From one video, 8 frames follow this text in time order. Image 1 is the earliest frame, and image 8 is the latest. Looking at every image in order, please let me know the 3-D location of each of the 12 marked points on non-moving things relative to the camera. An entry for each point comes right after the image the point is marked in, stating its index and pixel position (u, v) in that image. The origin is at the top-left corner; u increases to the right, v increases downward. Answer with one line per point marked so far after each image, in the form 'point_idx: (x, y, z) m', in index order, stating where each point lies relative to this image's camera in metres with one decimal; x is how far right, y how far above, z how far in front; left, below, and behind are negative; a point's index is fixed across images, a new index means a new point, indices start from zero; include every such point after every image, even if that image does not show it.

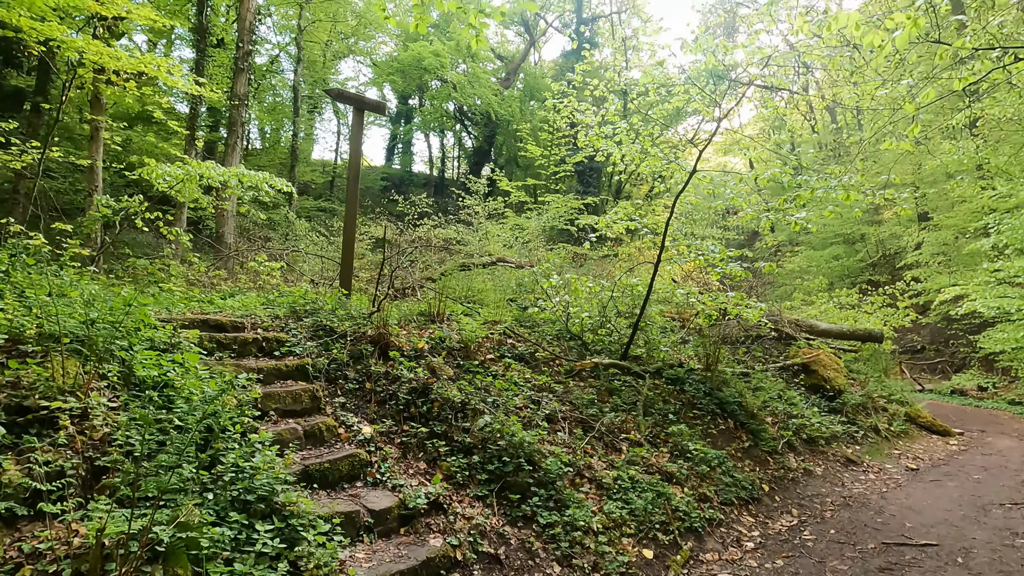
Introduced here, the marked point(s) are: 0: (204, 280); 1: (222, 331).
0: (-3.5, +0.1, +6.0) m
1: (-2.1, -0.3, +3.7) m
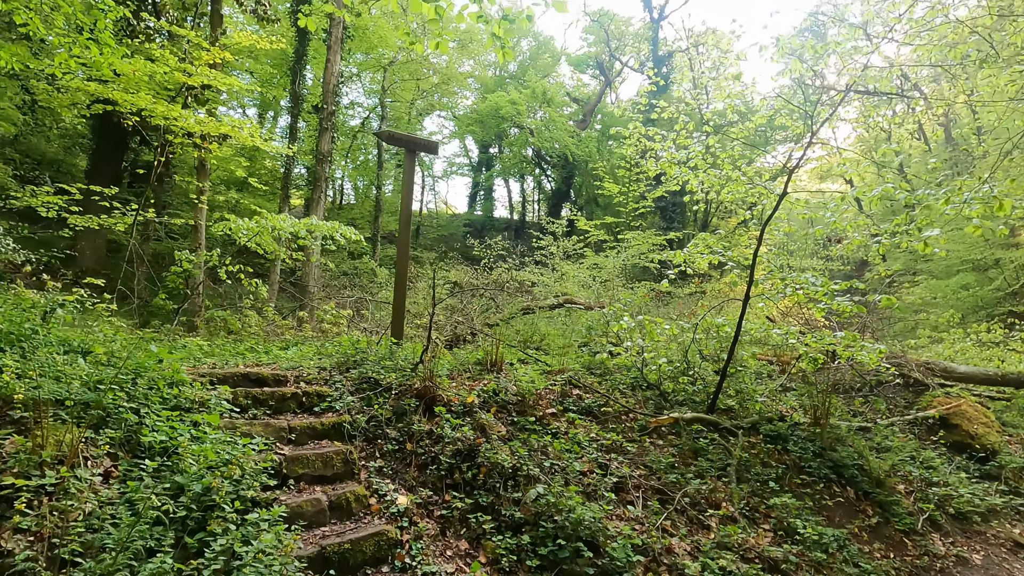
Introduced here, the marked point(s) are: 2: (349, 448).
0: (-2.7, -0.5, +6.1) m
1: (-1.7, -0.6, +3.5) m
2: (-1.0, -0.9, +3.0) m
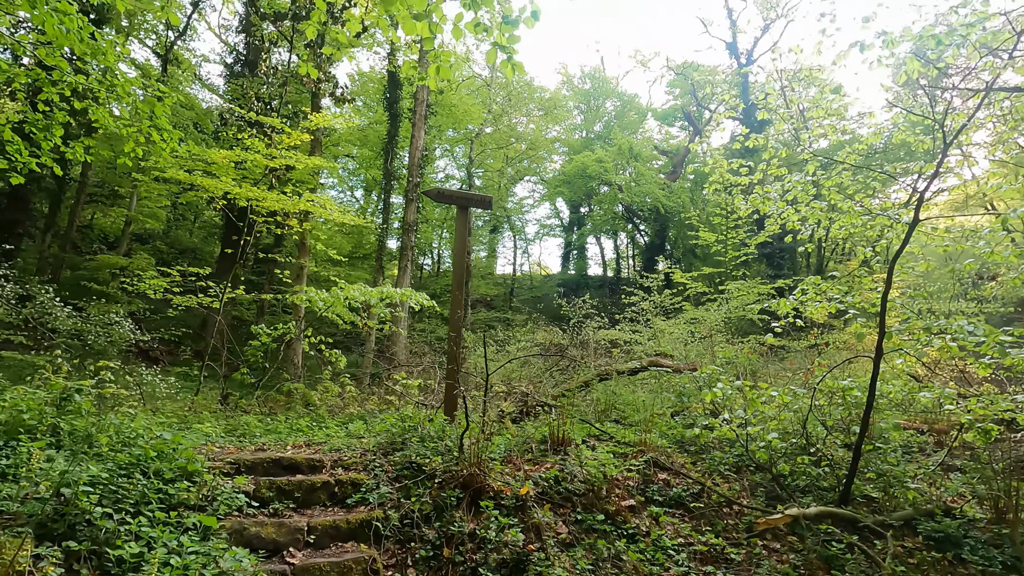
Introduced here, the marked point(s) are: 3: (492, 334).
0: (-1.8, -1.3, +5.9) m
1: (-1.3, -1.1, +3.2) m
2: (-0.7, -1.3, +2.6) m
3: (-0.5, -1.2, +14.1) m
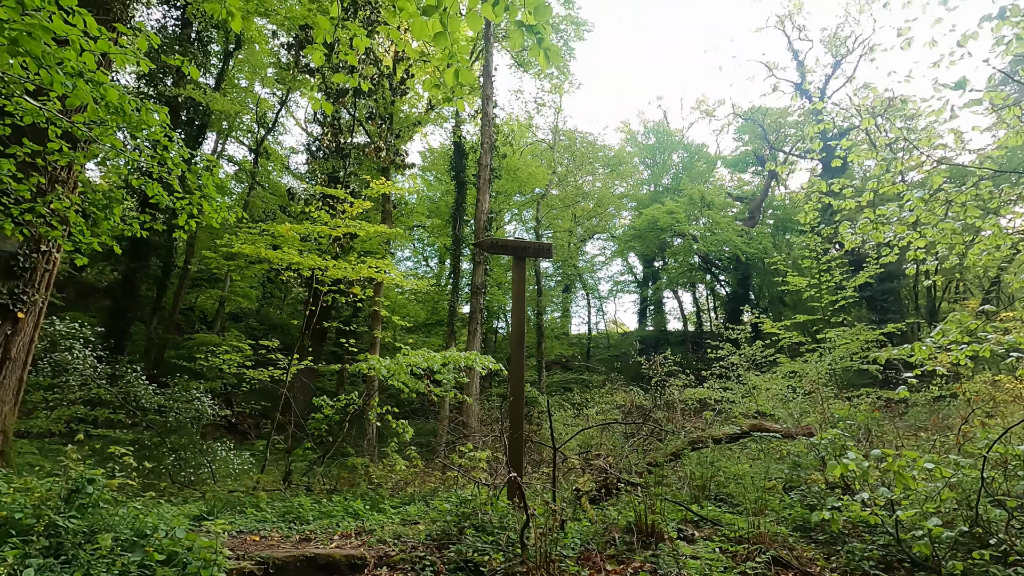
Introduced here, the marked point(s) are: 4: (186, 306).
0: (-1.0, -2.0, +5.5) m
1: (-0.9, -1.5, +2.8) m
2: (-0.4, -1.5, +2.0) m
3: (+1.4, -2.7, +13.3) m
4: (-11.7, -0.7, +19.3) m
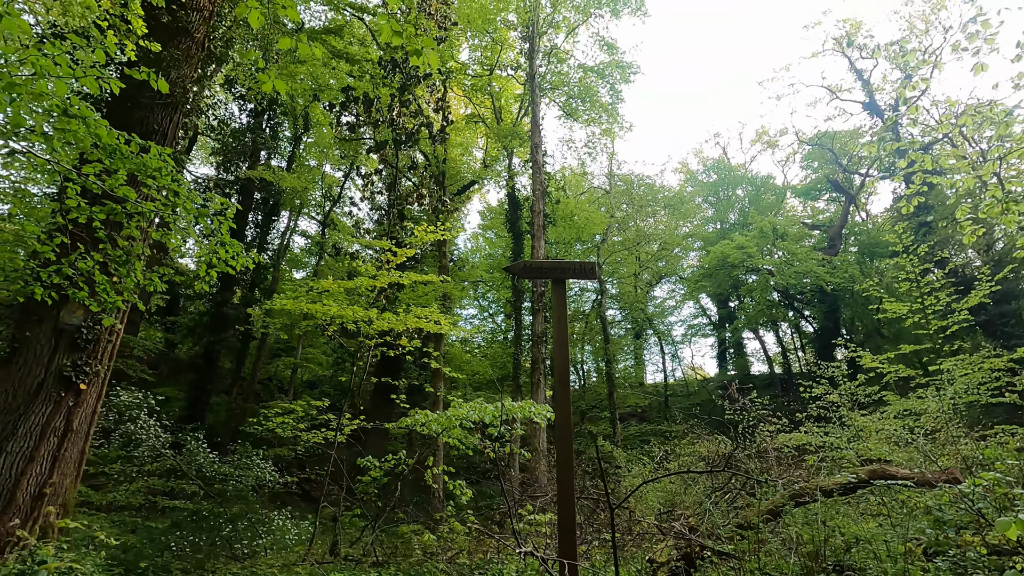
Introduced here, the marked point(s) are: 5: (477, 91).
0: (-0.4, -2.4, +4.9) m
1: (-0.7, -1.6, +2.3) m
2: (-0.2, -1.6, +1.5) m
3: (+3.1, -3.7, +12.3) m
4: (-9.3, -3.3, +20.0) m
5: (-1.0, +5.7, +15.6) m
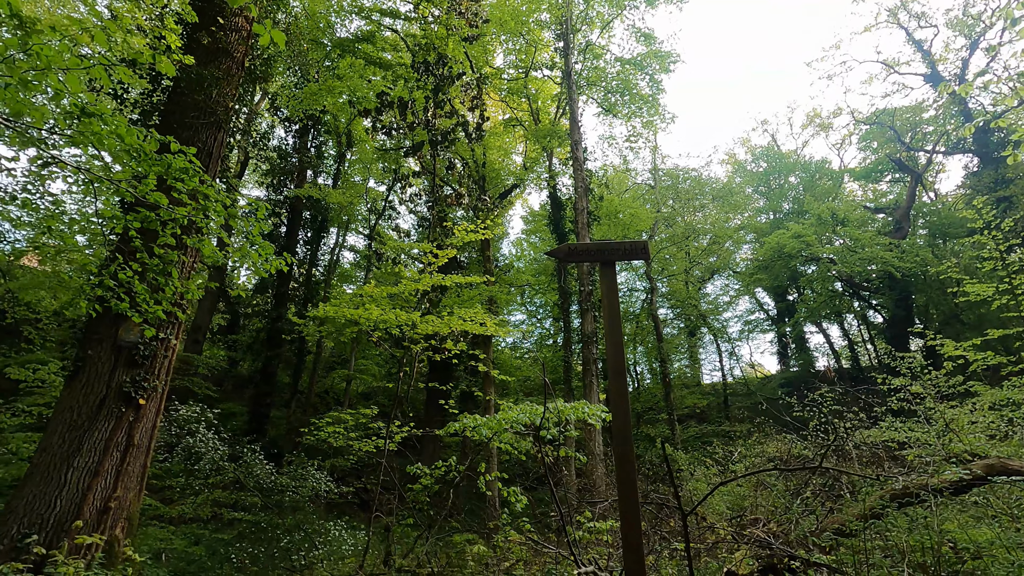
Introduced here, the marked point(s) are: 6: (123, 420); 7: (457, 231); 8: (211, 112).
0: (+0.1, -2.4, +4.7) m
1: (-0.4, -1.6, +2.1) m
2: (0.0, -1.5, +1.2) m
3: (+4.3, -3.5, +11.7) m
4: (-7.3, -3.8, +20.5) m
5: (+0.1, +5.6, +15.5) m
6: (-4.2, -1.4, +5.8) m
7: (-0.9, +0.9, +8.5) m
8: (-3.9, +2.3, +6.9) m
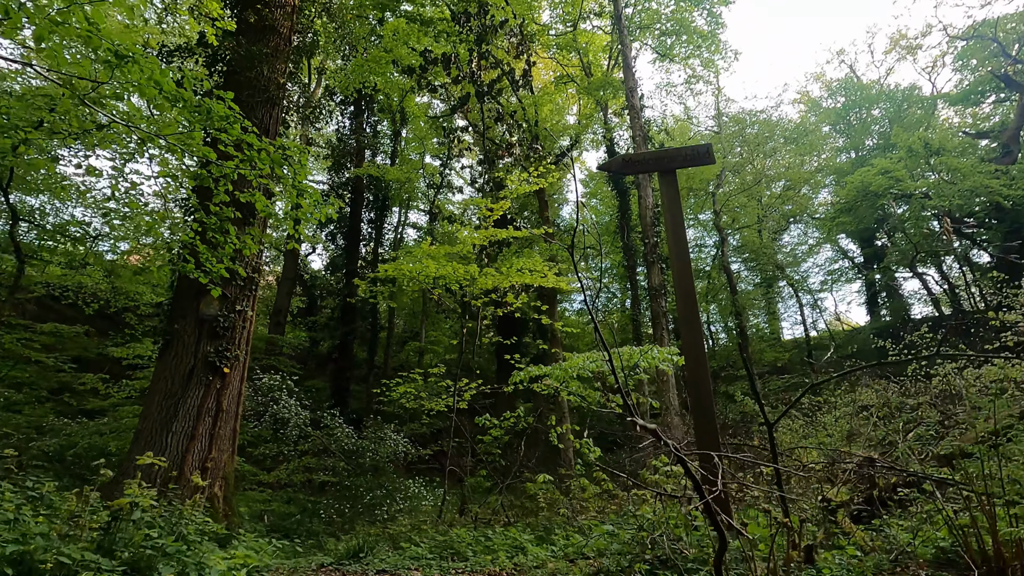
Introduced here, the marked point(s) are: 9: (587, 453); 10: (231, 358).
0: (+0.8, -1.9, +4.5) m
1: (-0.1, -1.2, +2.0) m
2: (+0.1, -1.2, +1.1) m
3: (+5.8, -2.4, +11.0) m
4: (-4.6, -2.9, +21.2) m
5: (+1.4, +6.7, +14.9) m
6: (-3.4, -1.1, +6.1) m
7: (0.0, +1.6, +8.4) m
8: (-3.3, +2.6, +7.0) m
9: (+0.8, -1.7, +5.6) m
10: (-3.3, -0.8, +6.4) m
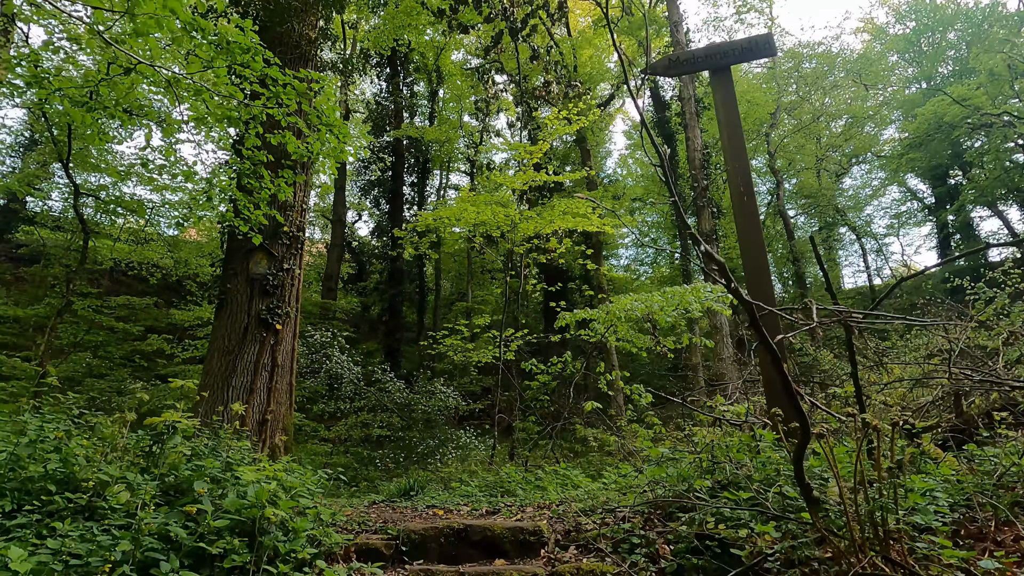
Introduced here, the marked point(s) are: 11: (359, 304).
0: (+1.2, -1.3, +4.4) m
1: (+0.1, -0.9, +1.9) m
2: (+0.2, -0.9, +1.0) m
3: (+6.7, -1.2, +10.5) m
4: (-2.8, -1.4, +21.5) m
5: (+2.3, +7.9, +14.1) m
6: (-2.9, -0.6, +6.3) m
7: (+0.6, +2.3, +8.0) m
8: (-2.8, +3.1, +6.9) m
9: (+1.3, -1.1, +5.4) m
10: (-2.8, -0.3, +6.5) m
11: (-5.5, -0.5, +18.9) m
